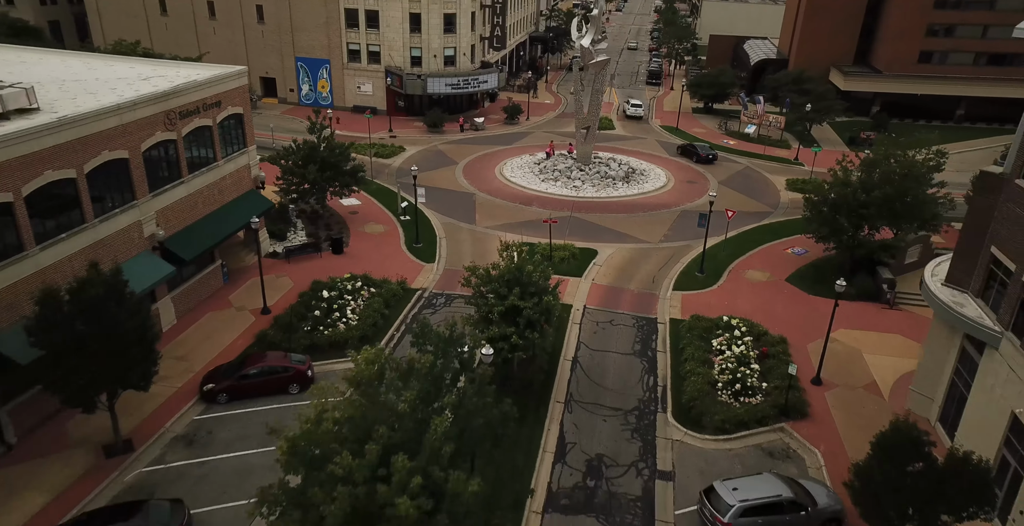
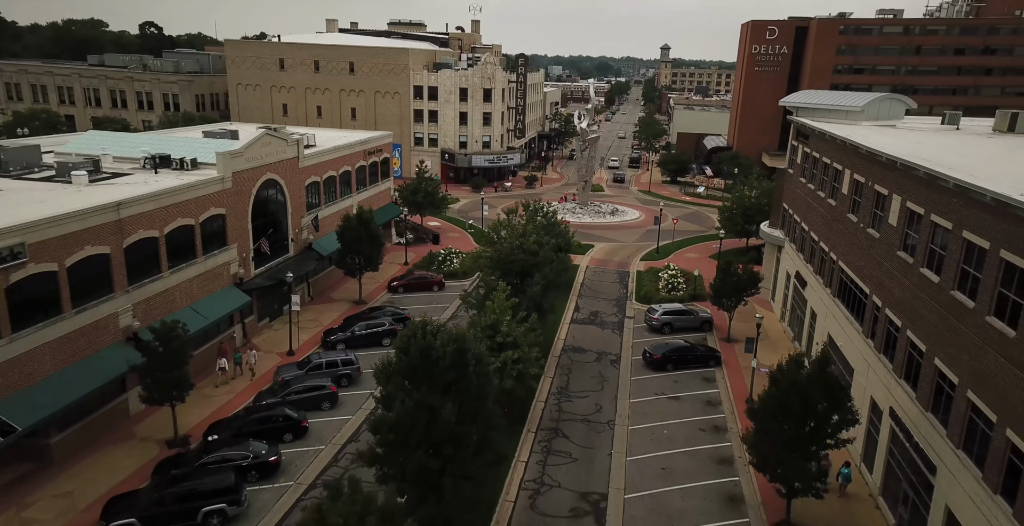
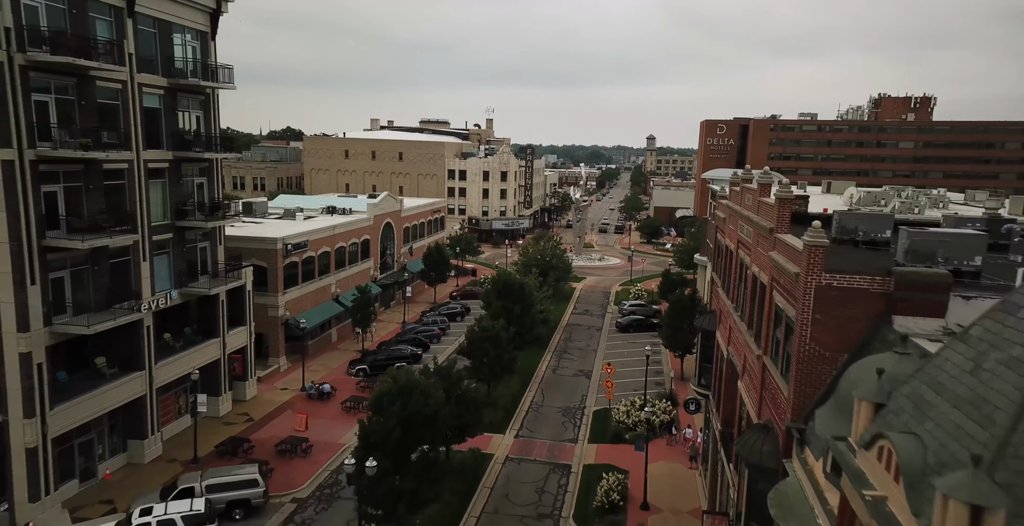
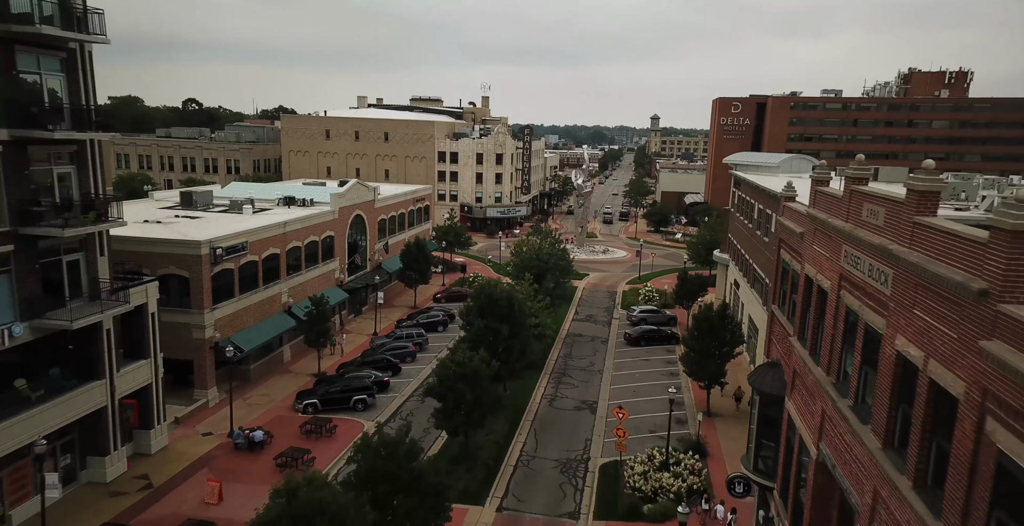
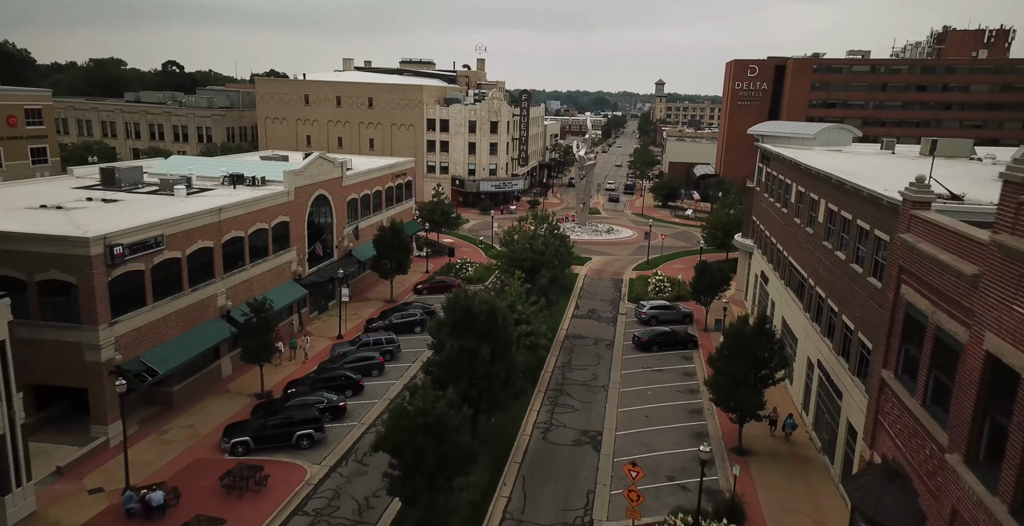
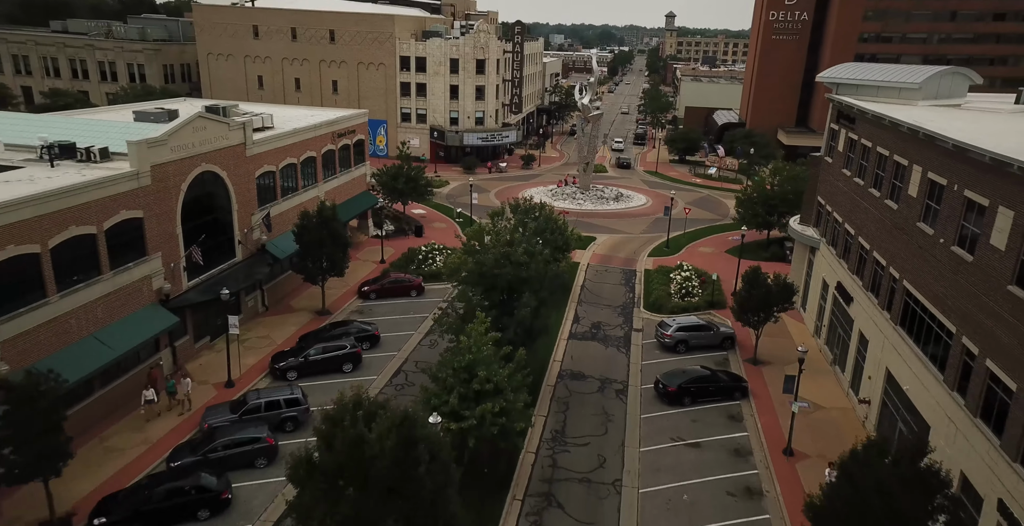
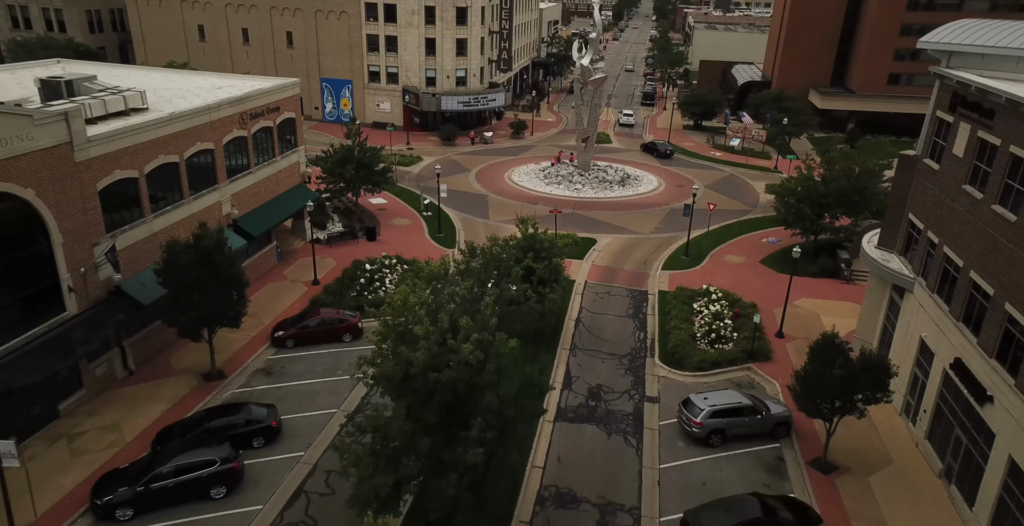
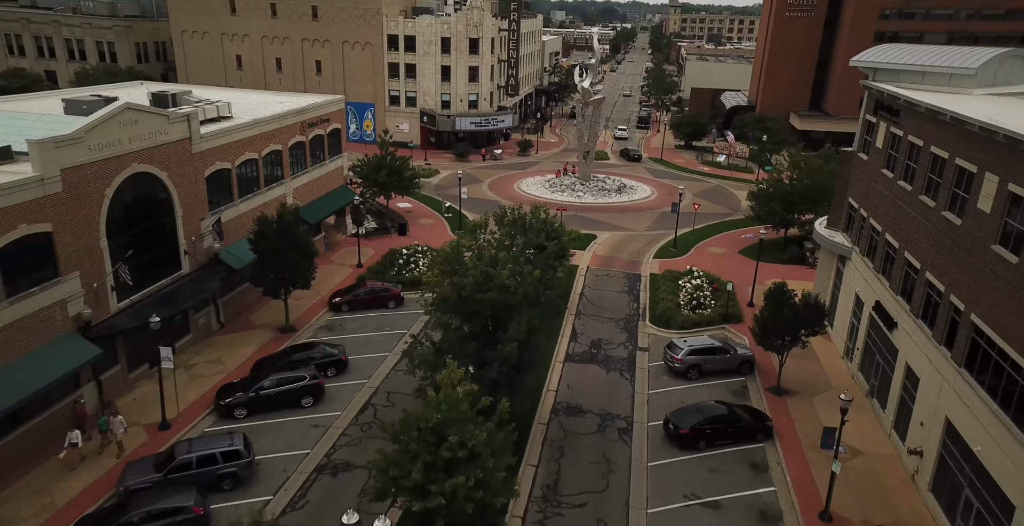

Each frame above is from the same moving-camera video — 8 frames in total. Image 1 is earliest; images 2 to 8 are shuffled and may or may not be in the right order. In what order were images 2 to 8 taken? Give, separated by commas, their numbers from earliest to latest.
7, 8, 6, 2, 5, 4, 3
